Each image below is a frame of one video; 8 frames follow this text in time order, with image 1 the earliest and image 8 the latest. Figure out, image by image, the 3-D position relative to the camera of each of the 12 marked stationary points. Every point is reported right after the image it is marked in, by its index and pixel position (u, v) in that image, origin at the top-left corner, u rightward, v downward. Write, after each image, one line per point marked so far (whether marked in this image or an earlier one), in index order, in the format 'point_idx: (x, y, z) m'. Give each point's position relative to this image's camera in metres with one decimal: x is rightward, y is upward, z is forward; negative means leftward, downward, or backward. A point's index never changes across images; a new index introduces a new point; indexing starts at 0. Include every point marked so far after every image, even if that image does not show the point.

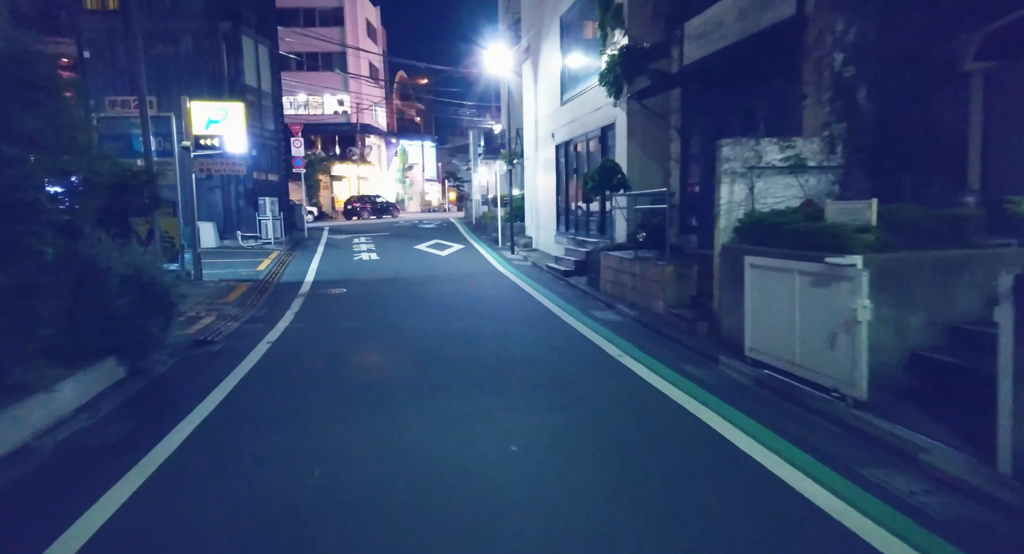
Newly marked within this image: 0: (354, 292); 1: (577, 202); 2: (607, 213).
0: (-3.3, -0.3, +14.6) m
1: (+1.6, +1.8, +16.9) m
2: (+2.0, +1.3, +14.7) m
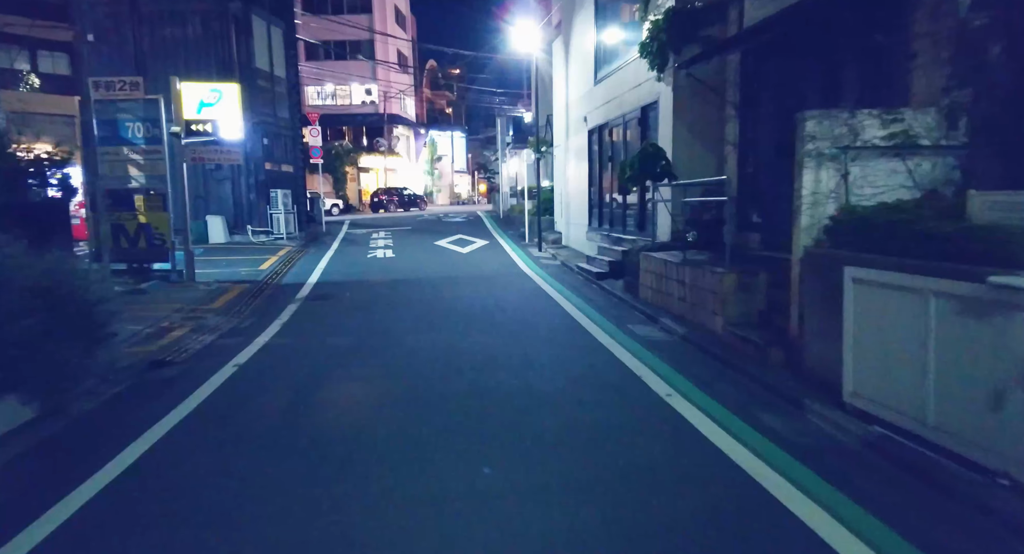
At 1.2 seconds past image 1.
0: (-2.8, -0.4, +12.9) m
1: (+2.2, +1.7, +15.0) m
2: (+2.4, +1.3, +12.8) m
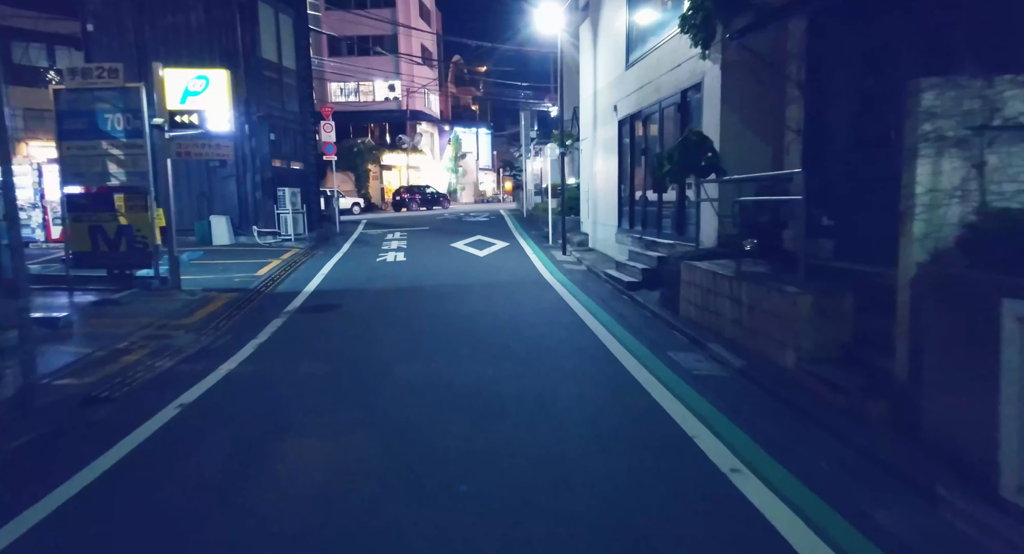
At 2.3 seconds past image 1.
0: (-2.5, -0.5, +11.5) m
1: (+2.5, +1.6, +13.3) m
2: (+2.7, +1.1, +11.1) m
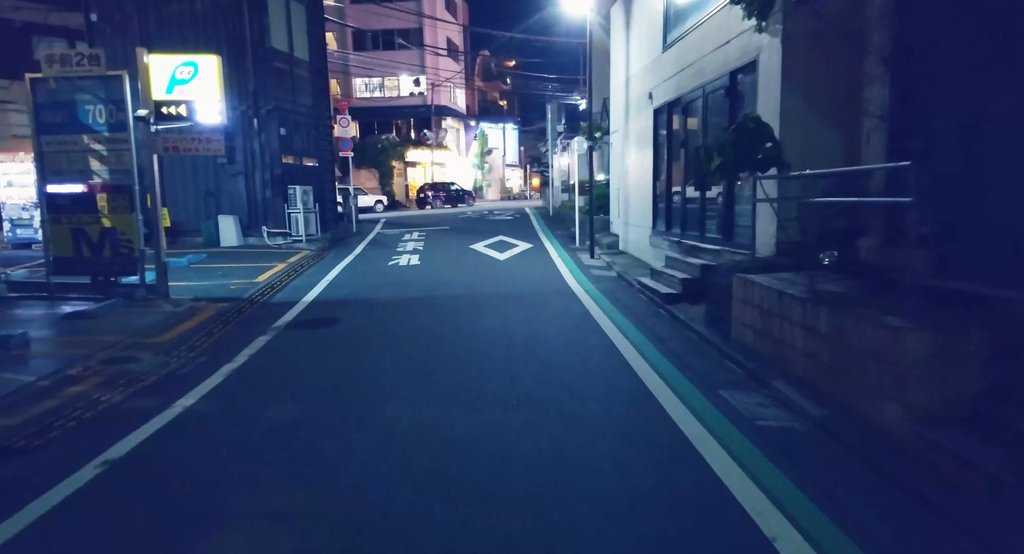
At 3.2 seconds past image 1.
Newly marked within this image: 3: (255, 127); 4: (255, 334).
0: (-2.2, -0.7, +10.2) m
1: (+2.9, +1.4, +11.8) m
2: (+3.0, +0.9, +9.5) m
3: (-6.8, +4.0, +18.9) m
4: (-3.3, -0.7, +9.3) m
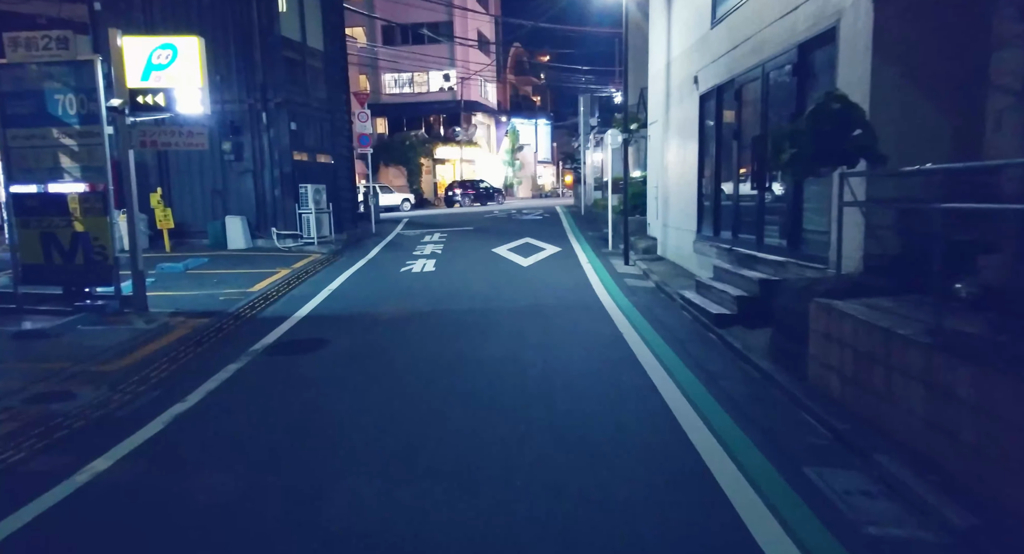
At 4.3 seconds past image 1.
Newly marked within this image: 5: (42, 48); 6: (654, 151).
0: (-2.0, -0.8, +8.7) m
1: (+3.2, +1.3, +10.1) m
2: (+3.2, +0.7, +7.8) m
3: (-6.1, +3.8, +17.6) m
4: (-3.1, -0.9, +7.9) m
5: (-6.5, +3.2, +9.9) m
6: (+3.1, +2.7, +15.4) m
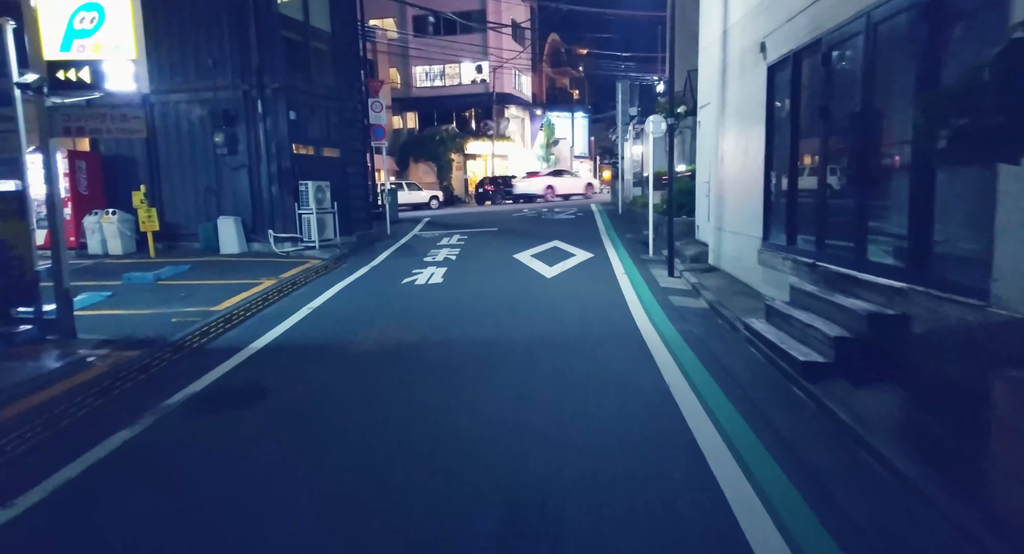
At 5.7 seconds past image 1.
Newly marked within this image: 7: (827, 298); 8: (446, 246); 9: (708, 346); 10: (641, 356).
0: (-1.9, -1.1, +6.6) m
1: (+3.4, +1.0, +7.7) m
2: (+3.2, +0.5, +5.4) m
3: (-5.5, +3.7, +15.7) m
4: (-3.1, -1.2, +5.9) m
5: (-6.4, +2.9, +8.0) m
6: (+3.5, +2.5, +13.0) m
7: (+2.9, -0.2, +6.6) m
8: (-1.6, +0.7, +17.0) m
9: (+2.1, -0.7, +7.8) m
10: (+1.4, -0.8, +7.6) m
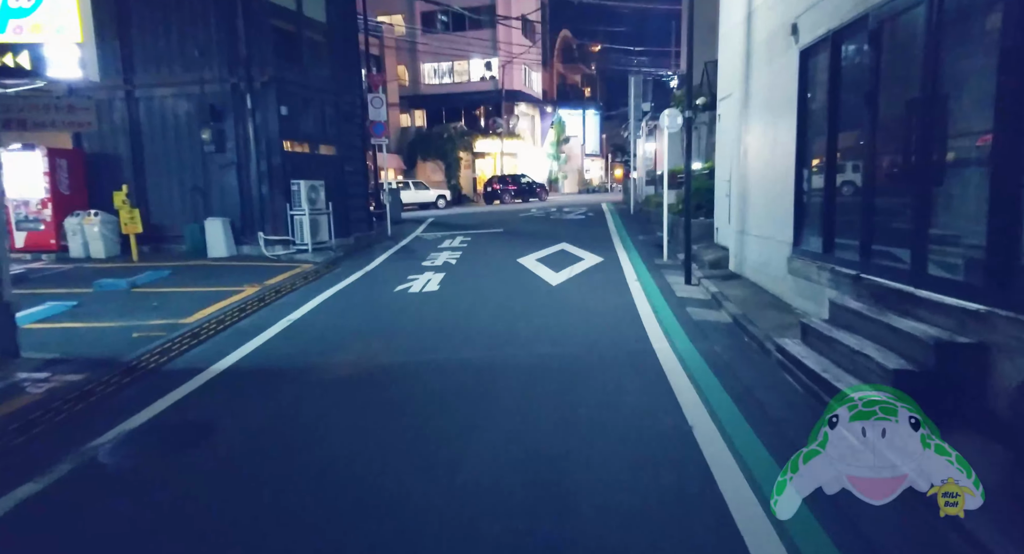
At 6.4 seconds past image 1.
0: (-2.0, -1.2, +5.6) m
1: (+3.3, +0.9, +6.6) m
2: (+3.2, +0.3, +4.4) m
3: (-5.4, +3.6, +14.8) m
4: (-3.2, -1.3, +4.9) m
5: (-6.4, +2.8, +7.1) m
6: (+3.6, +2.4, +11.9) m
7: (+2.9, -0.3, +5.6) m
8: (-1.5, +0.6, +16.0) m
9: (+2.1, -0.8, +6.7) m
10: (+1.3, -0.9, +6.6) m
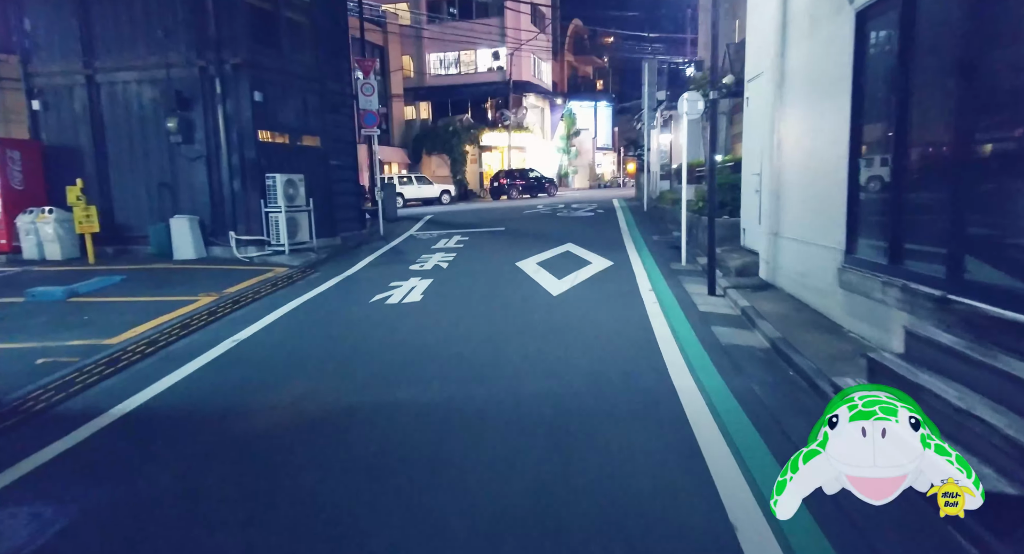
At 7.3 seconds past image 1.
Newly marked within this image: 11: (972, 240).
0: (-2.2, -1.3, +4.1) m
1: (+3.2, +0.7, +5.0) m
2: (+3.0, +0.2, +2.8) m
3: (-5.5, +3.5, +13.3) m
4: (-3.4, -1.4, +3.4) m
5: (-6.6, +2.7, +5.6) m
6: (+3.5, +2.3, +10.3) m
7: (+2.7, -0.5, +4.0) m
8: (-1.5, +0.5, +14.5) m
9: (+1.9, -1.0, +5.2) m
10: (+1.2, -1.1, +5.0) m
11: (+3.2, +0.3, +5.0) m
